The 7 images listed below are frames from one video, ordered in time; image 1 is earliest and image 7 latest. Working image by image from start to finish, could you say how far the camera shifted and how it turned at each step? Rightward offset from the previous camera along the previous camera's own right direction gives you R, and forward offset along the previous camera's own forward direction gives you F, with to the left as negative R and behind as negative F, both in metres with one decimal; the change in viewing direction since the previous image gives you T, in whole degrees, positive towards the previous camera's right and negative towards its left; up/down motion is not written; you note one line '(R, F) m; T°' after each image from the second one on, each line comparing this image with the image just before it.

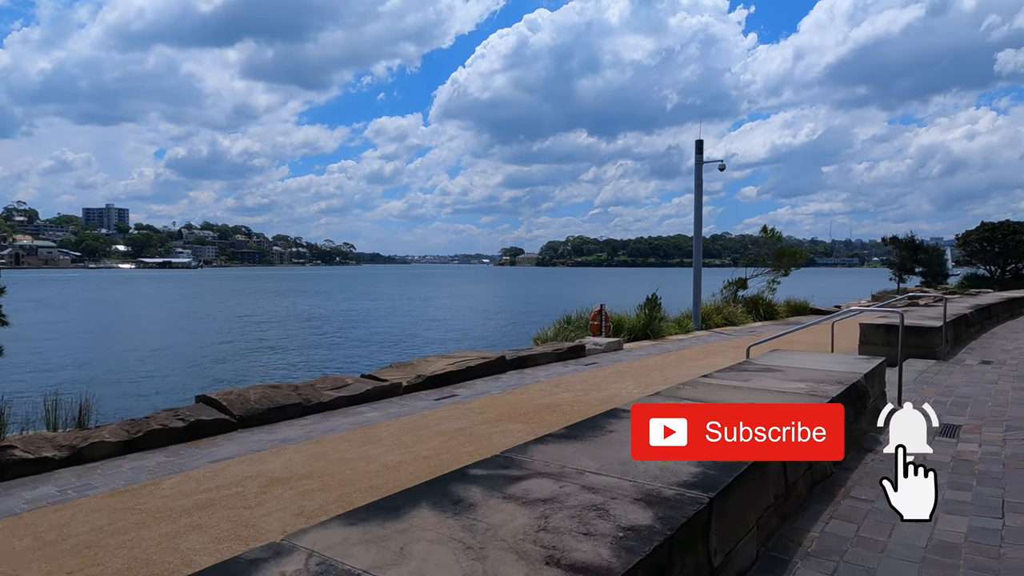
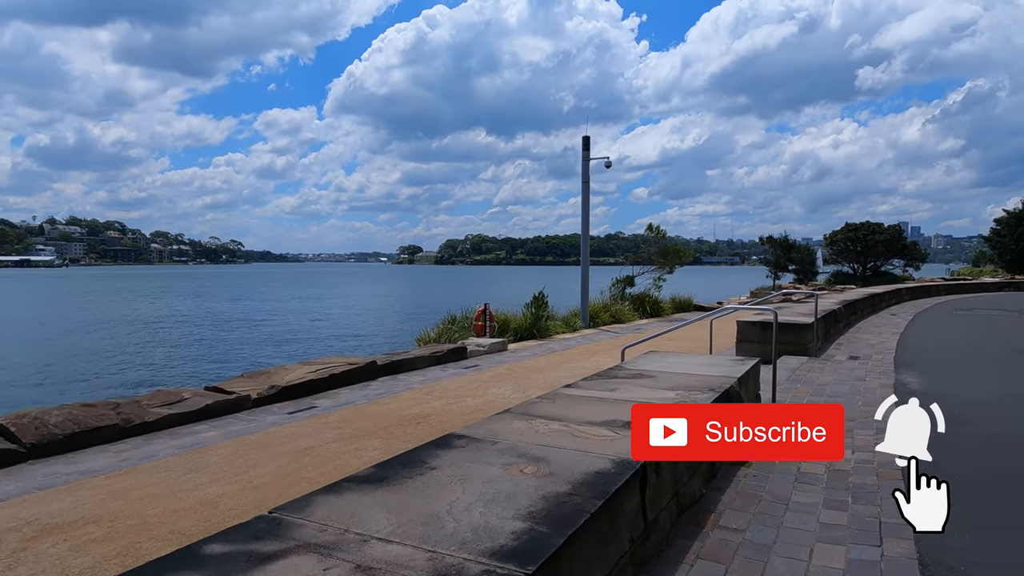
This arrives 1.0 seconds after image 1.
(+0.5, +0.7) m; +9°
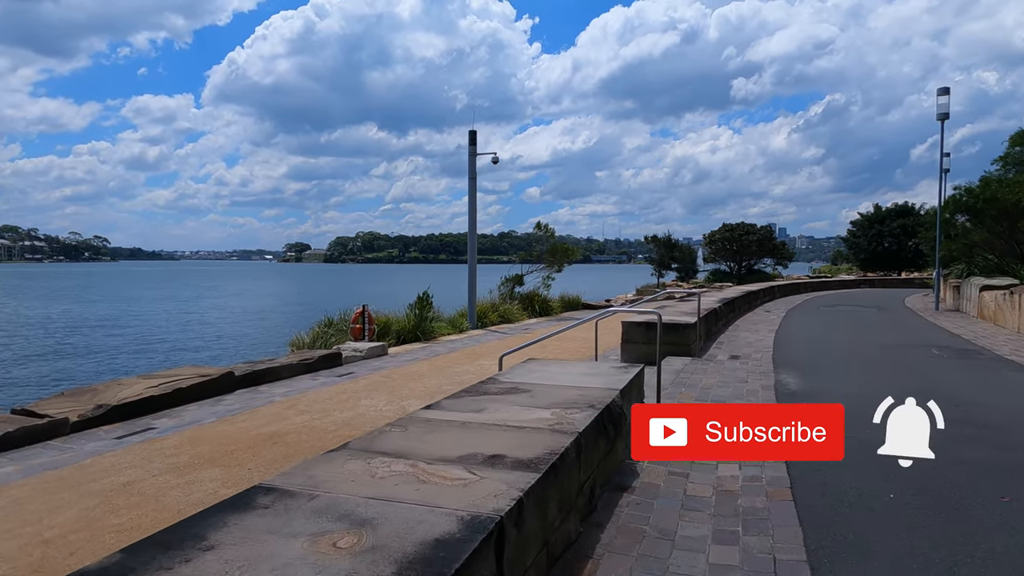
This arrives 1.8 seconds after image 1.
(+0.3, +0.7) m; +9°
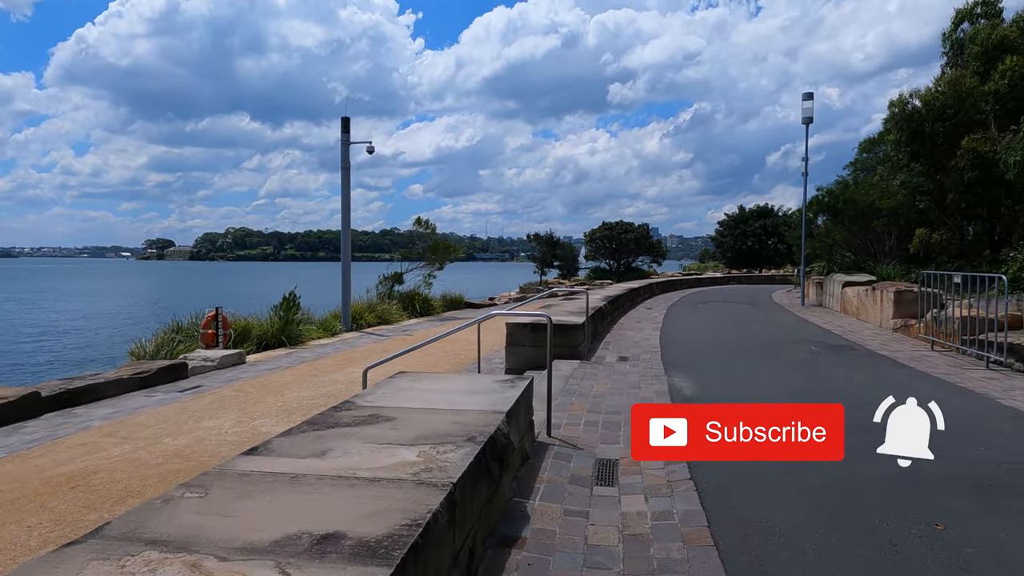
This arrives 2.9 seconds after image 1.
(+0.1, +0.9) m; +10°
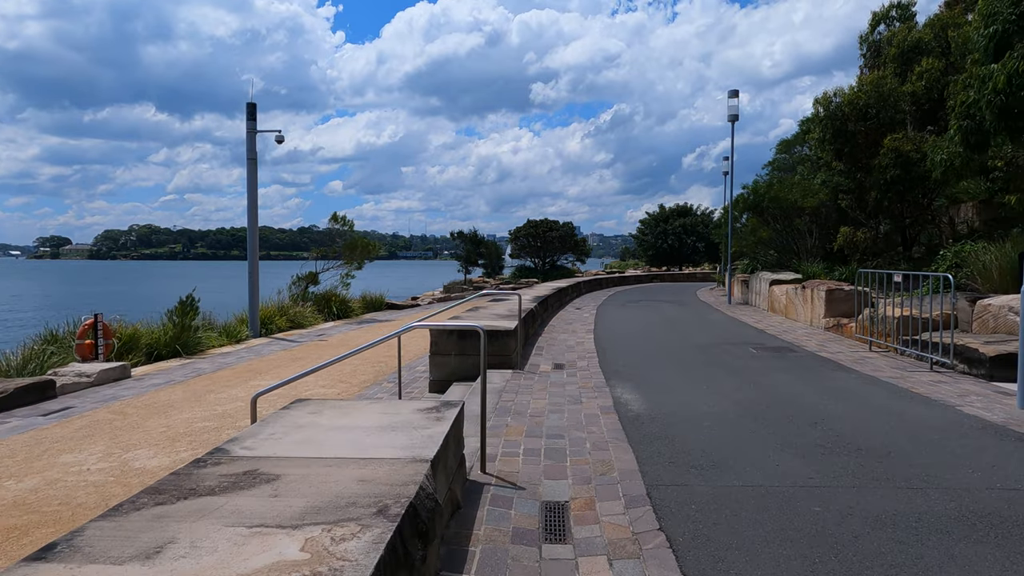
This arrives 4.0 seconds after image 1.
(0.0, +0.9) m; +7°
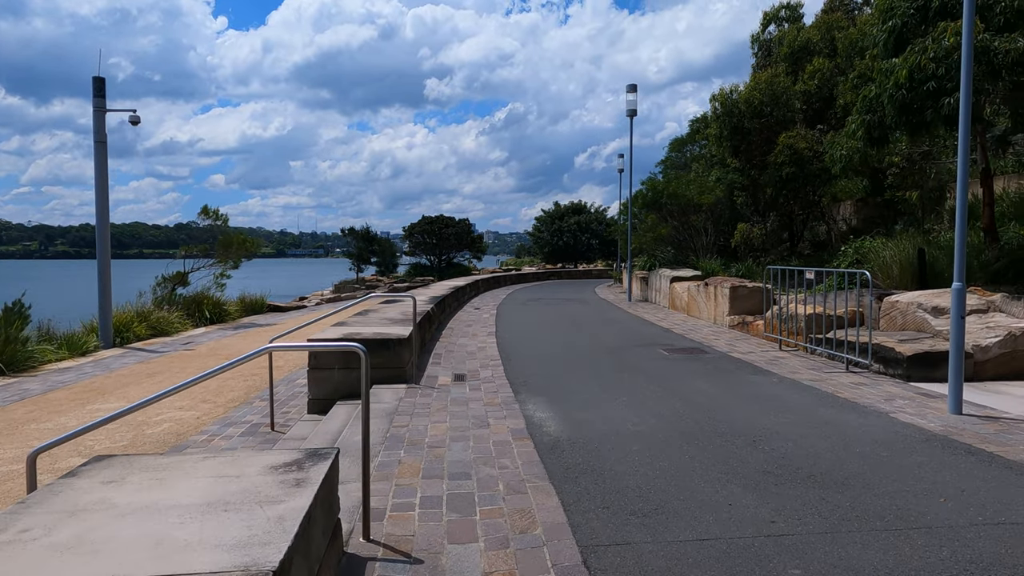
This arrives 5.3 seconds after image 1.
(0.0, +1.0) m; +9°
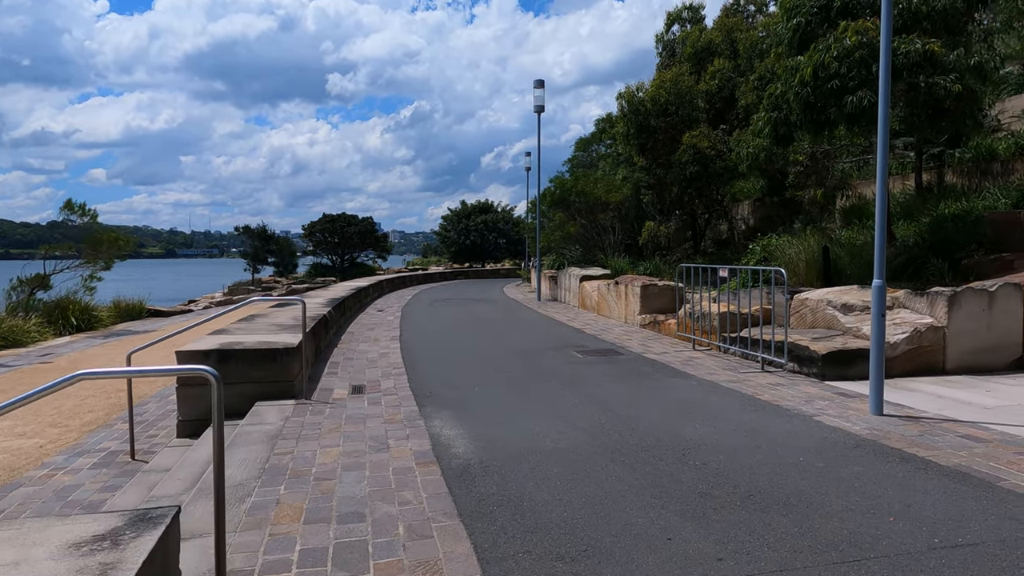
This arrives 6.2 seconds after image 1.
(0.0, +0.6) m; +8°
